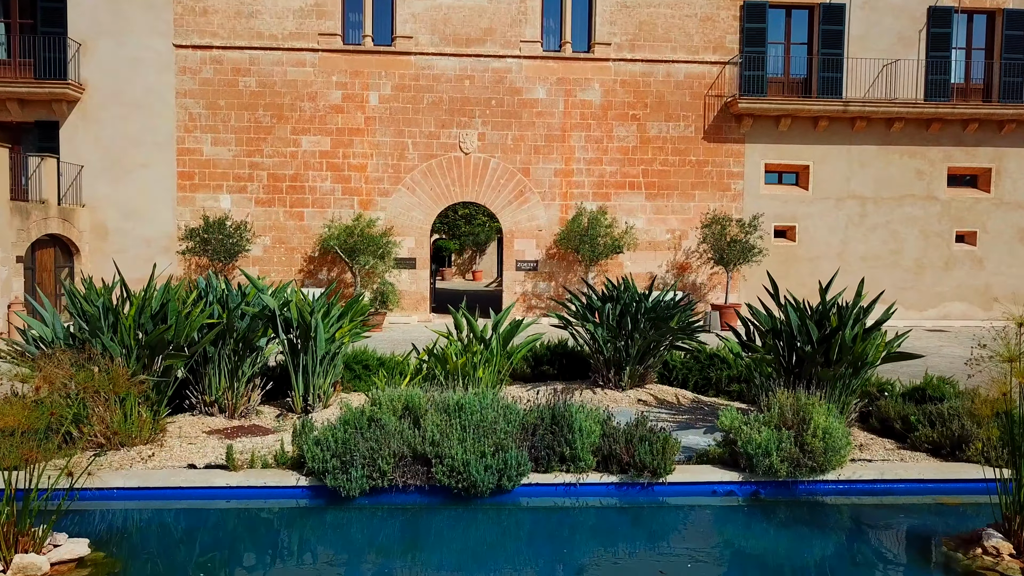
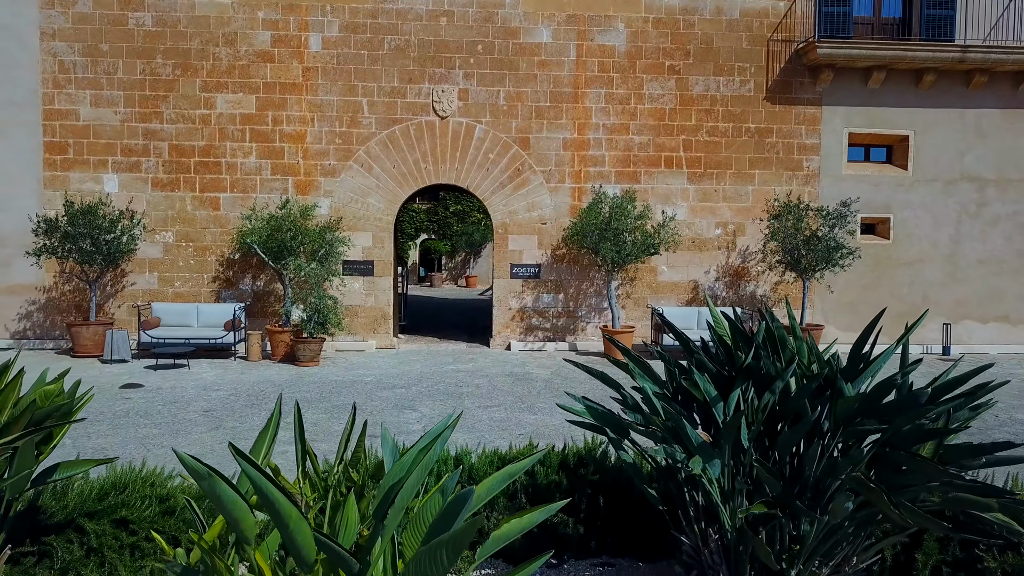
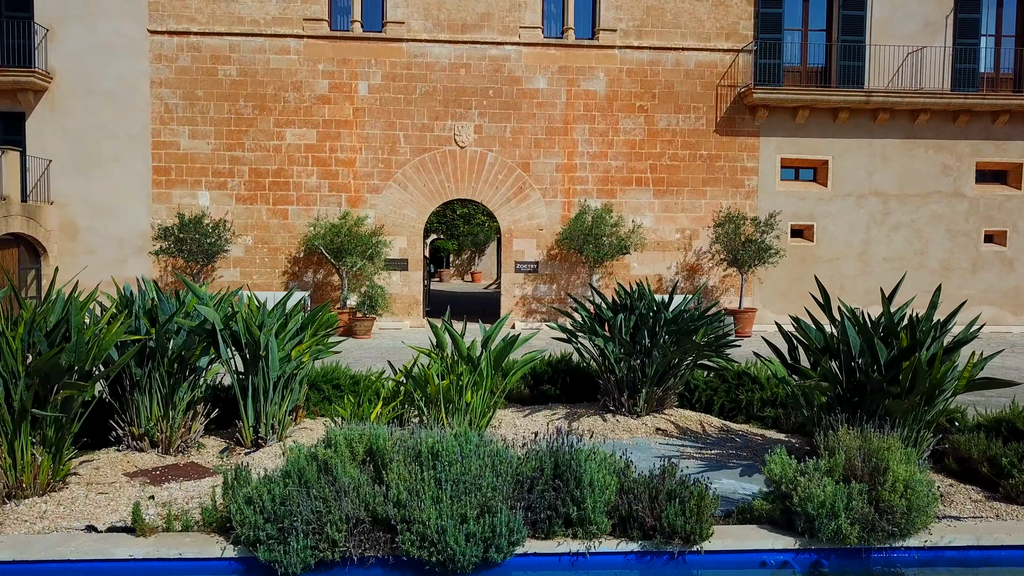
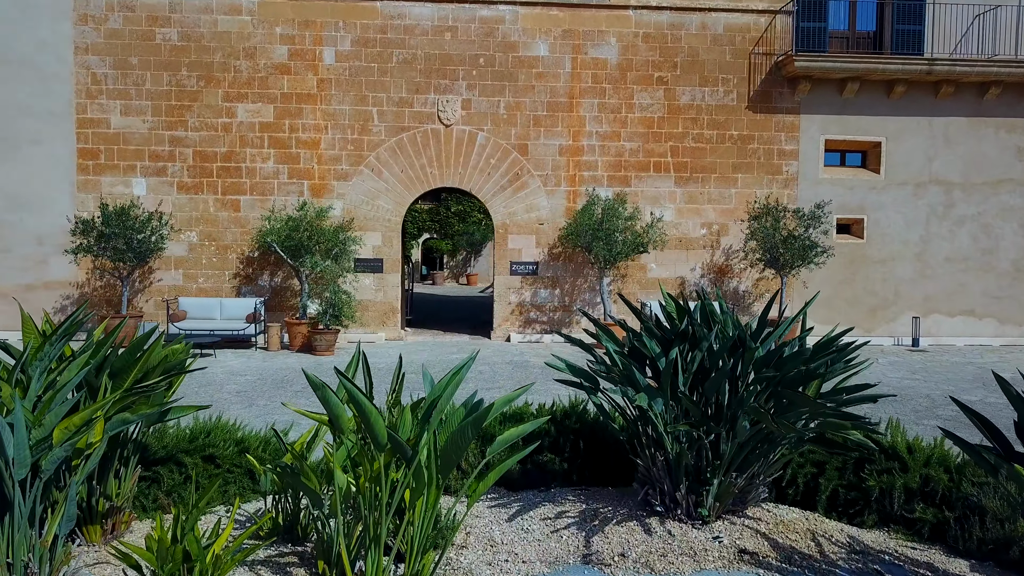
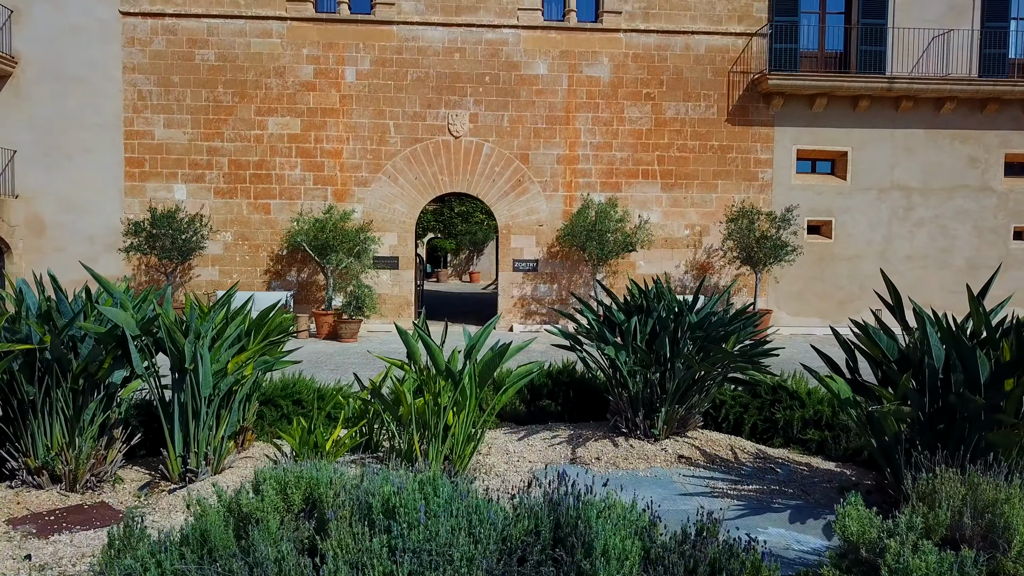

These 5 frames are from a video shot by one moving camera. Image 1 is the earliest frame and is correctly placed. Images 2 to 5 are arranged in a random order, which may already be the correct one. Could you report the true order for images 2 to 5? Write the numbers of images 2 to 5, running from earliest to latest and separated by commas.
3, 5, 4, 2
